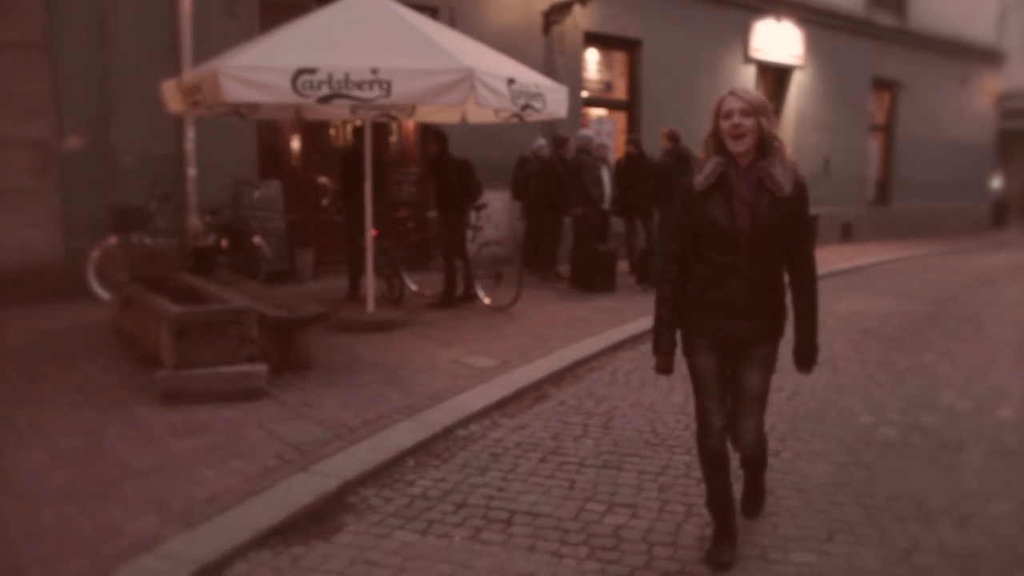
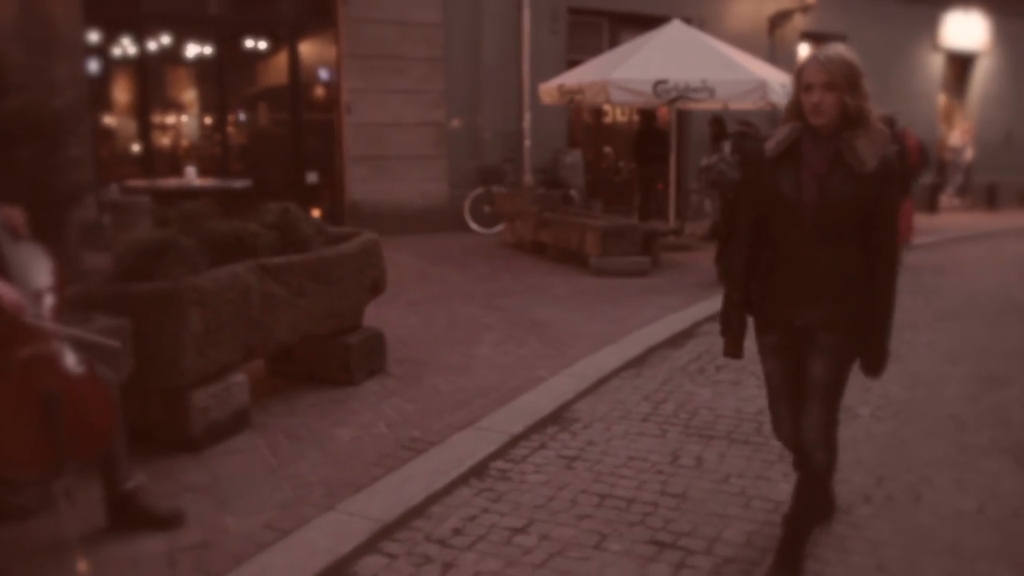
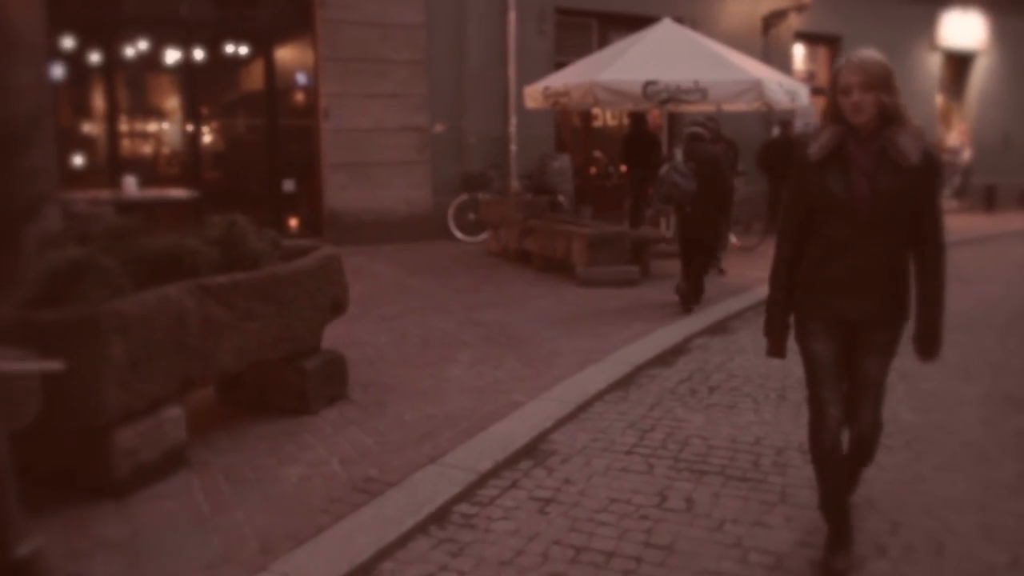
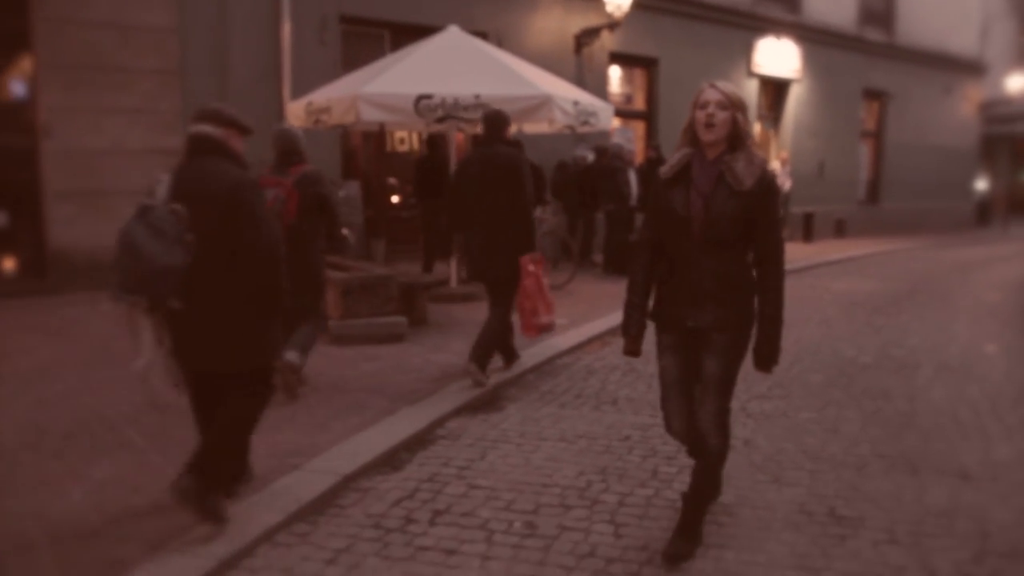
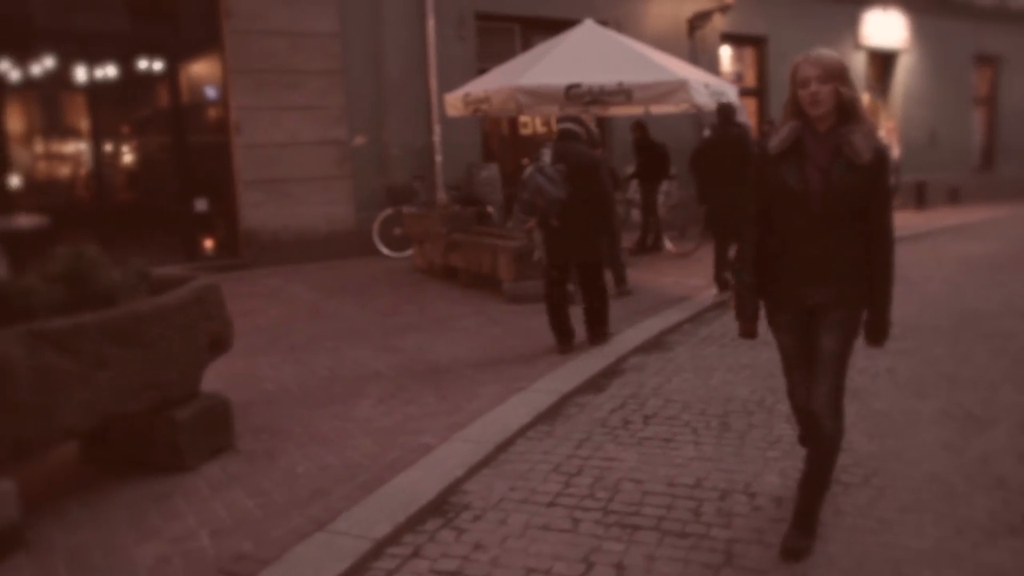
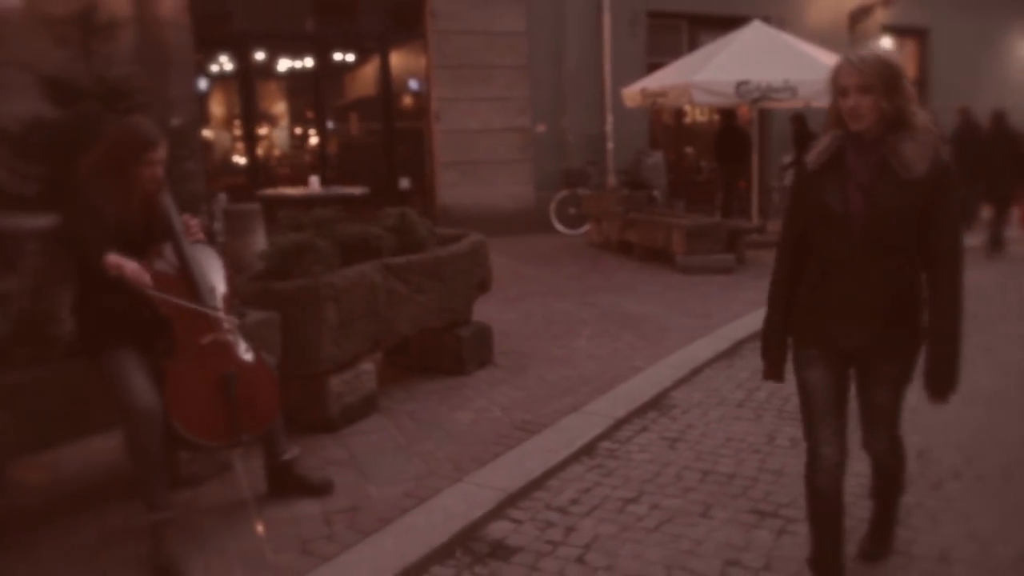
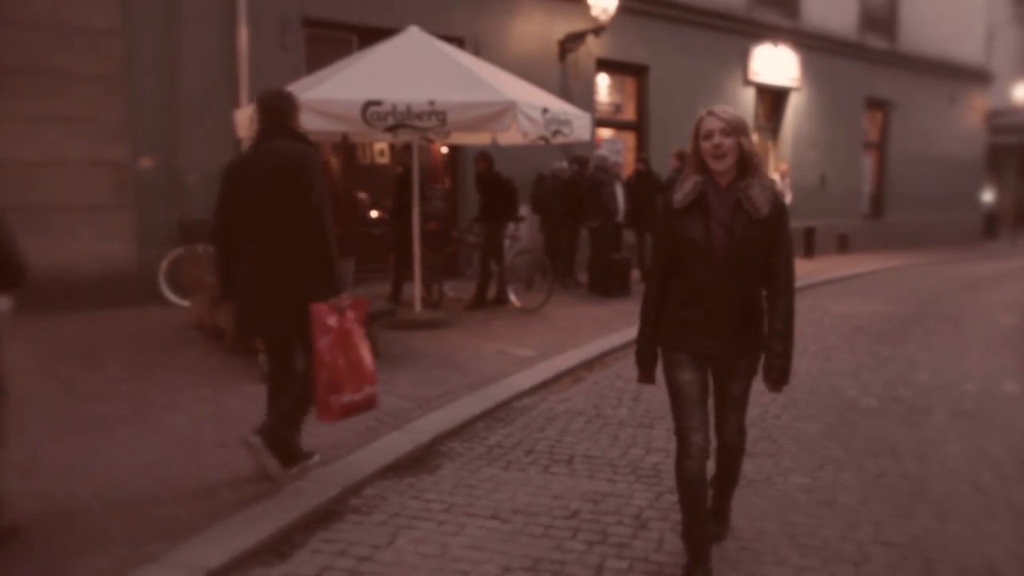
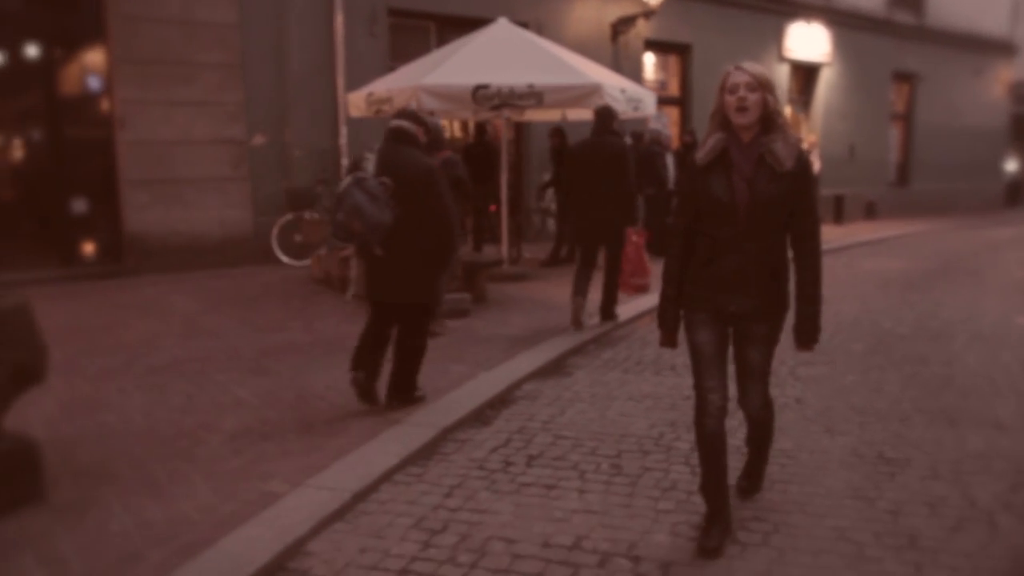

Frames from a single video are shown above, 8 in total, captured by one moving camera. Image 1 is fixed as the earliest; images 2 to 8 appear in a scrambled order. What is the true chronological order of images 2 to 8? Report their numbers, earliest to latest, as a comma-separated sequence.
7, 4, 8, 5, 3, 2, 6
